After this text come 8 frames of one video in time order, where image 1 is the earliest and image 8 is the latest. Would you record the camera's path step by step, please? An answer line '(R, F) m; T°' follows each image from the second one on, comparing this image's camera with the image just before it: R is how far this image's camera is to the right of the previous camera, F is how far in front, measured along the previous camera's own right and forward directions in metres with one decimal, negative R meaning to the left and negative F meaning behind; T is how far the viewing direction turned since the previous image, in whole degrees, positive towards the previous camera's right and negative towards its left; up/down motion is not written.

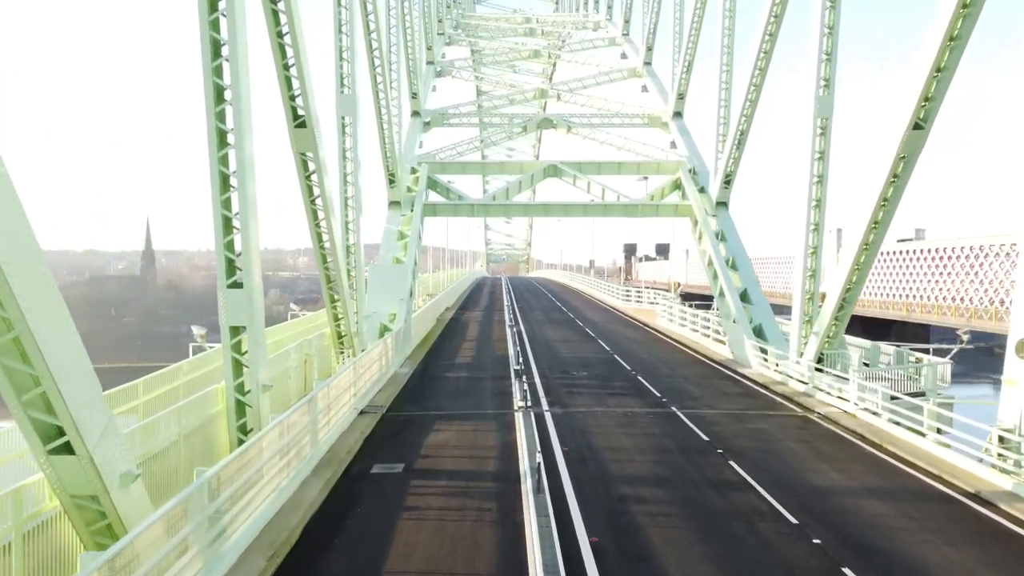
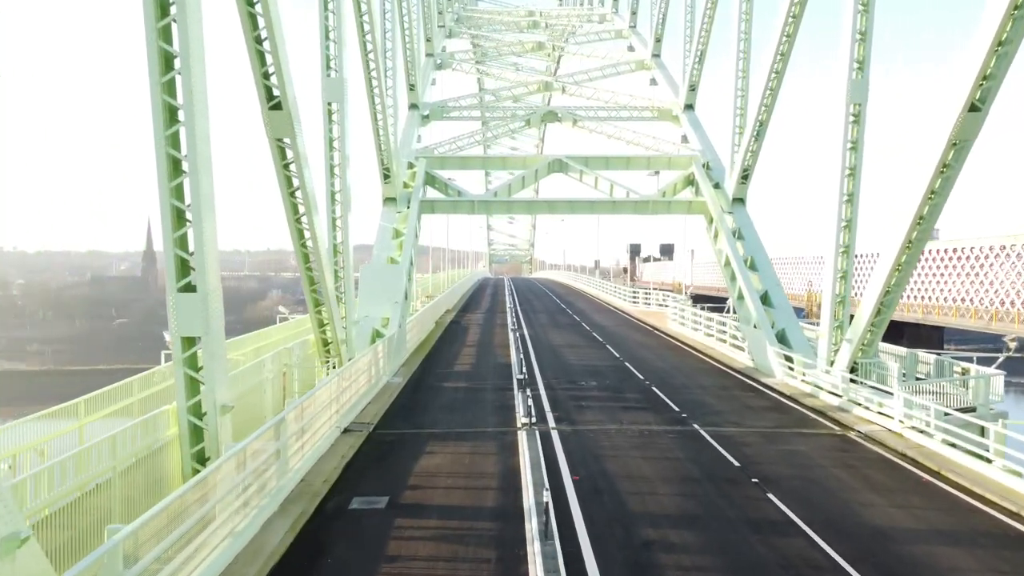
(0.0, +1.6) m; 0°
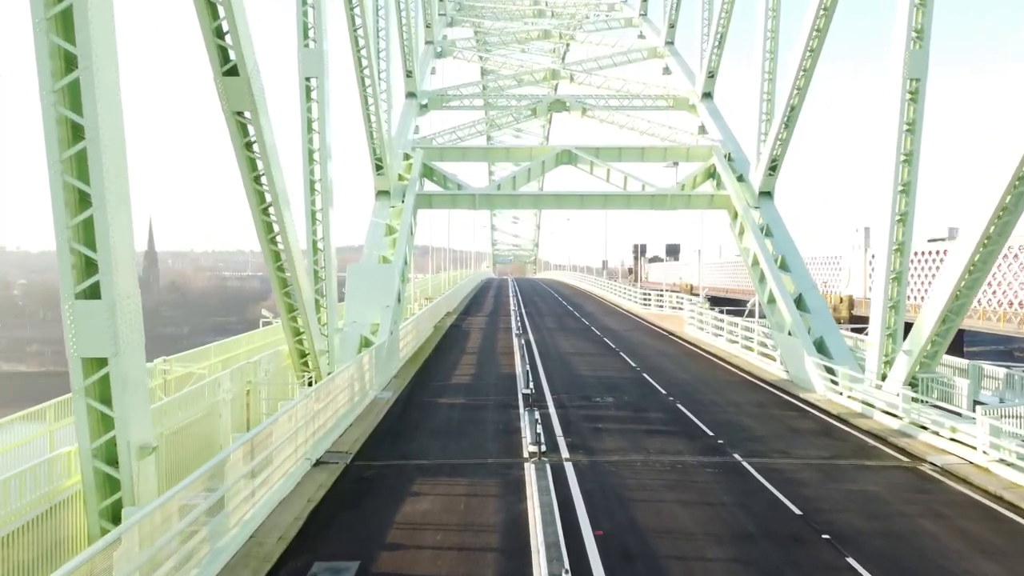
(0.0, +2.2) m; 0°
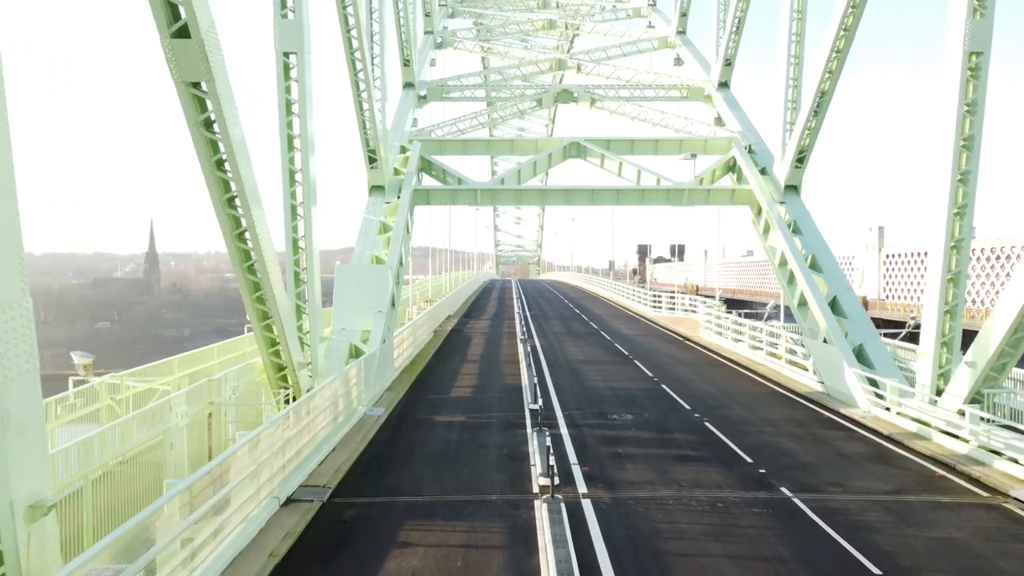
(0.0, +1.8) m; 0°
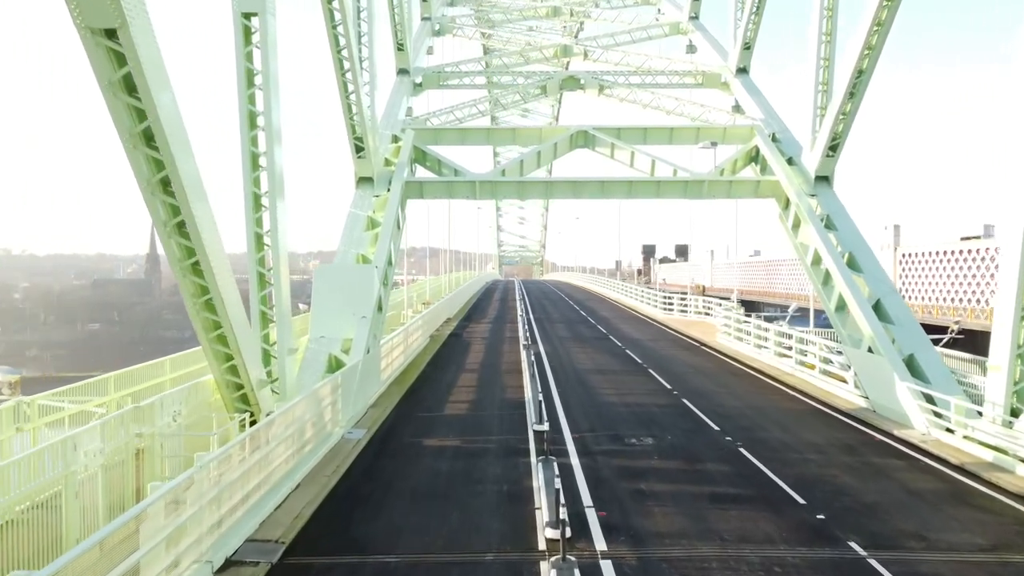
(0.0, +2.0) m; 0°
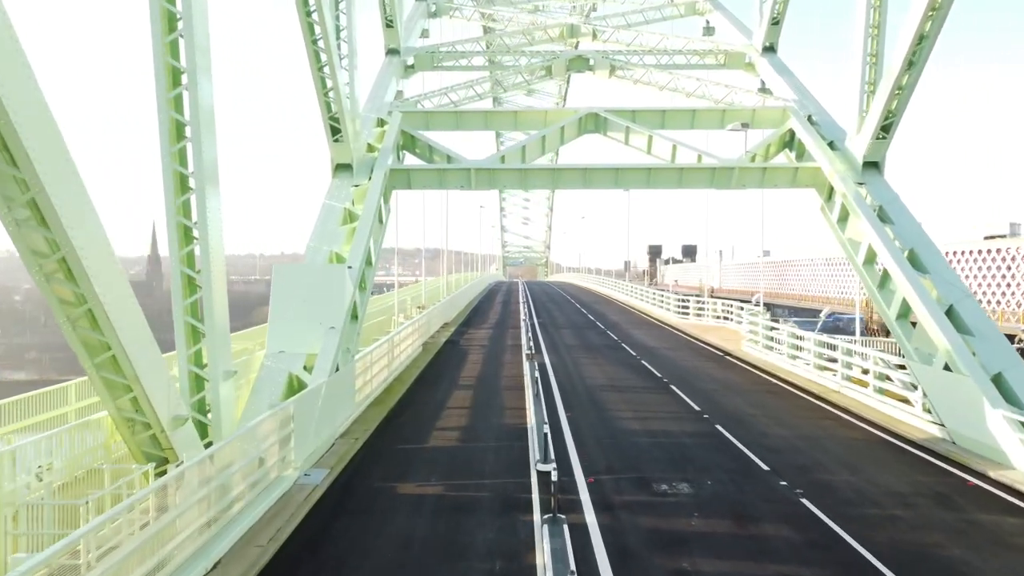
(+0.1, +2.6) m; 0°
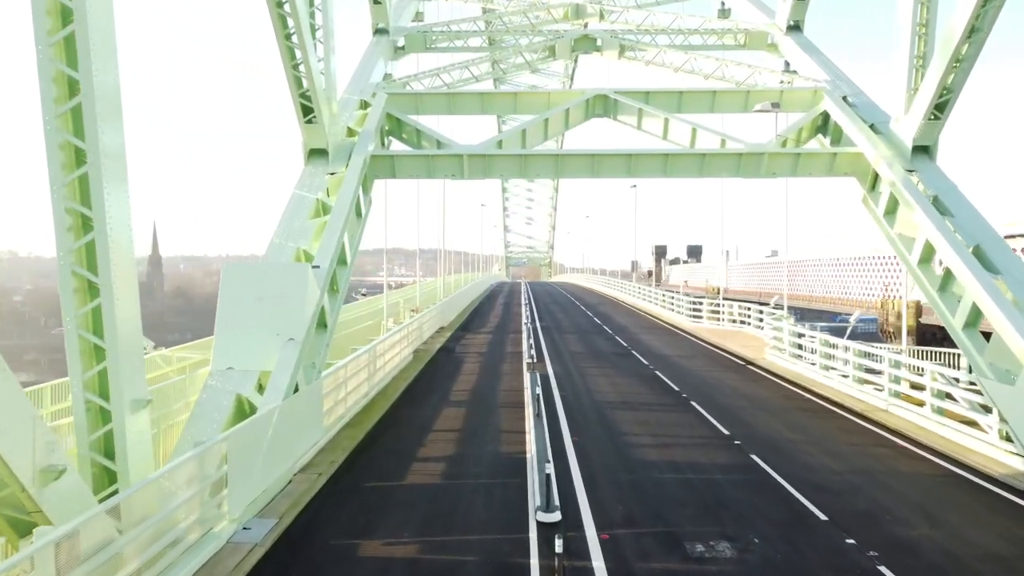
(+0.1, +2.1) m; 0°
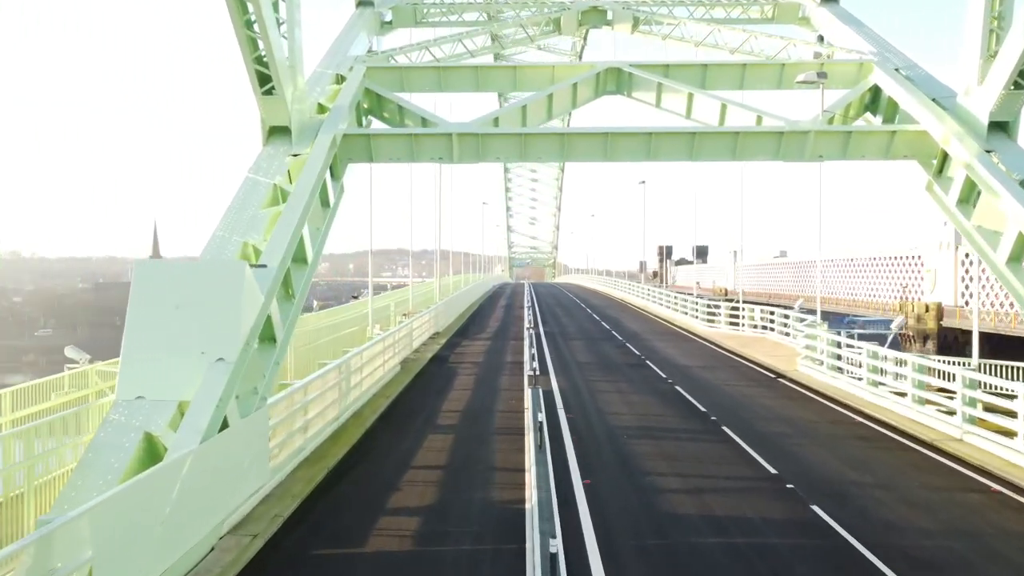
(+0.1, +2.3) m; 0°
